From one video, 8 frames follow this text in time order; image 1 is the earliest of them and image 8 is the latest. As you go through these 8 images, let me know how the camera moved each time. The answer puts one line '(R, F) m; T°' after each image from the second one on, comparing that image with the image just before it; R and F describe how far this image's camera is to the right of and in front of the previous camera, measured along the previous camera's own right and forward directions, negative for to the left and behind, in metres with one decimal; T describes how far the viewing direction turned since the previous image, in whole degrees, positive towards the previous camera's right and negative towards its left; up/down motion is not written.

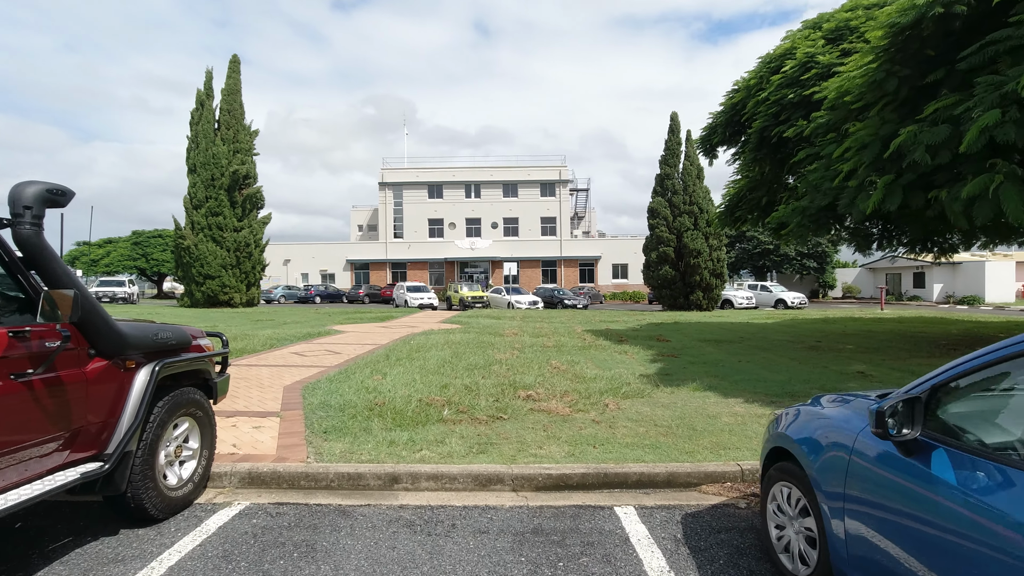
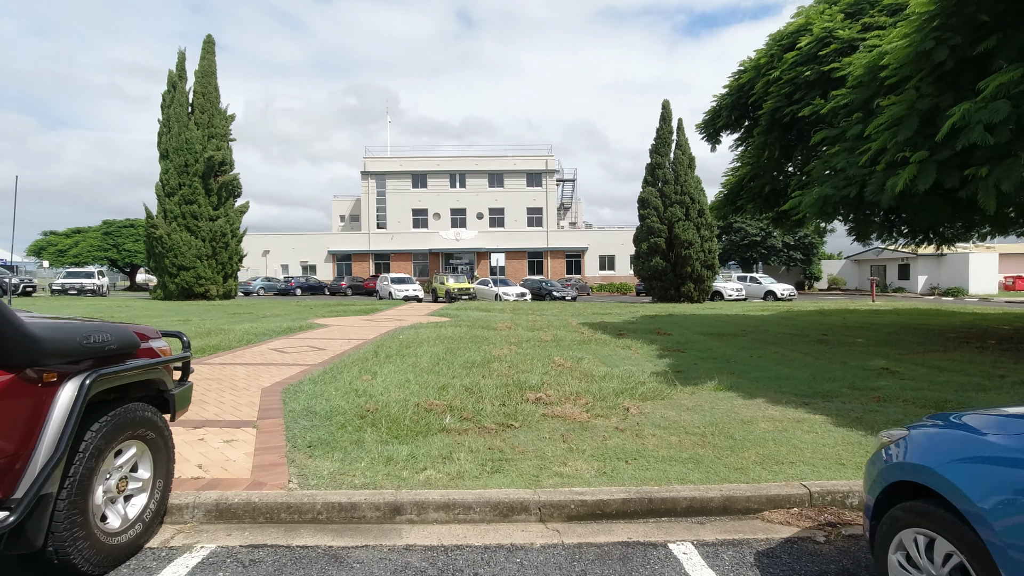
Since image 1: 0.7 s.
(-0.3, +0.8) m; +2°
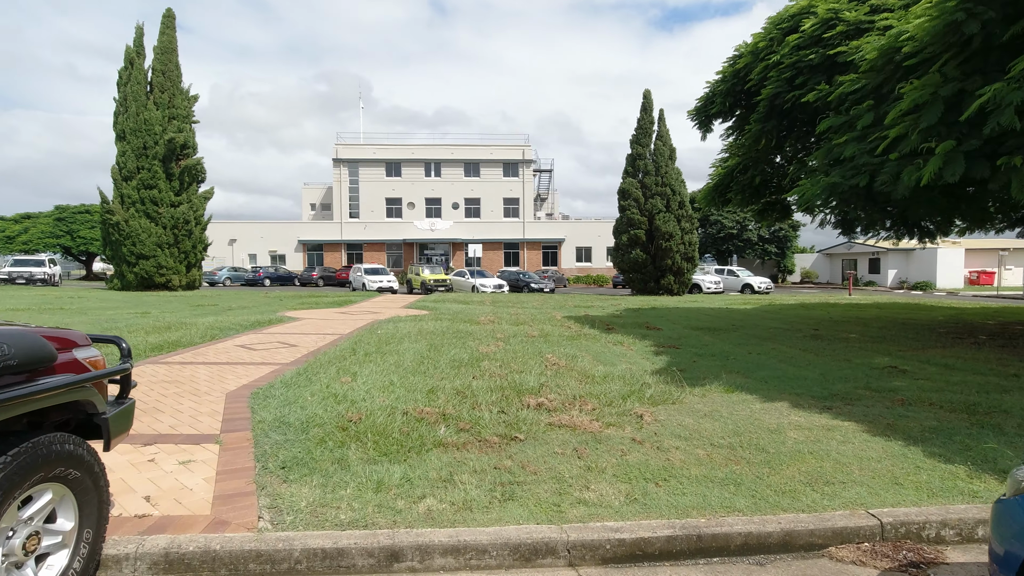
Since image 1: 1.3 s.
(-0.3, +0.7) m; +3°
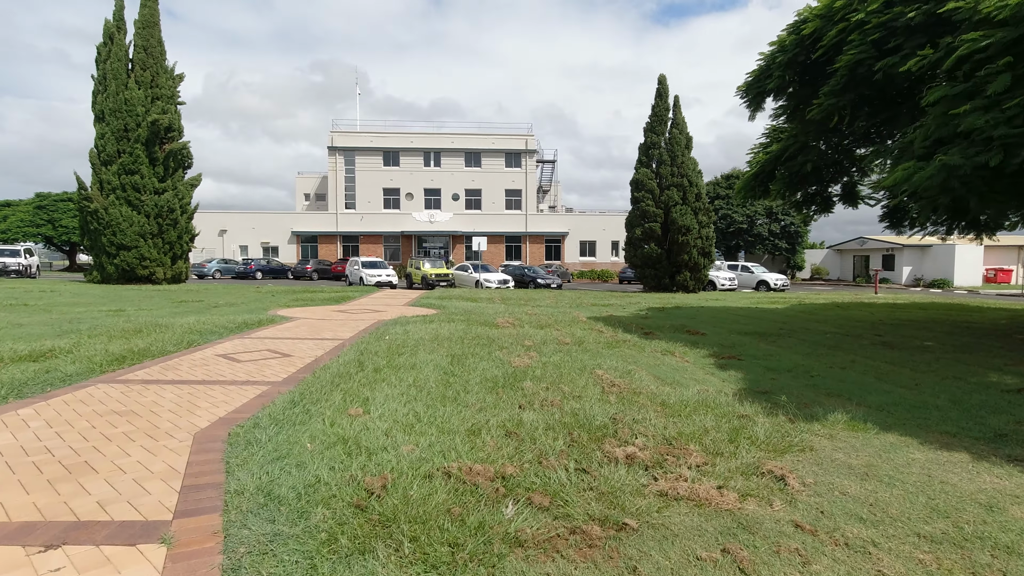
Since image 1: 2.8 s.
(-0.6, +1.6) m; +1°
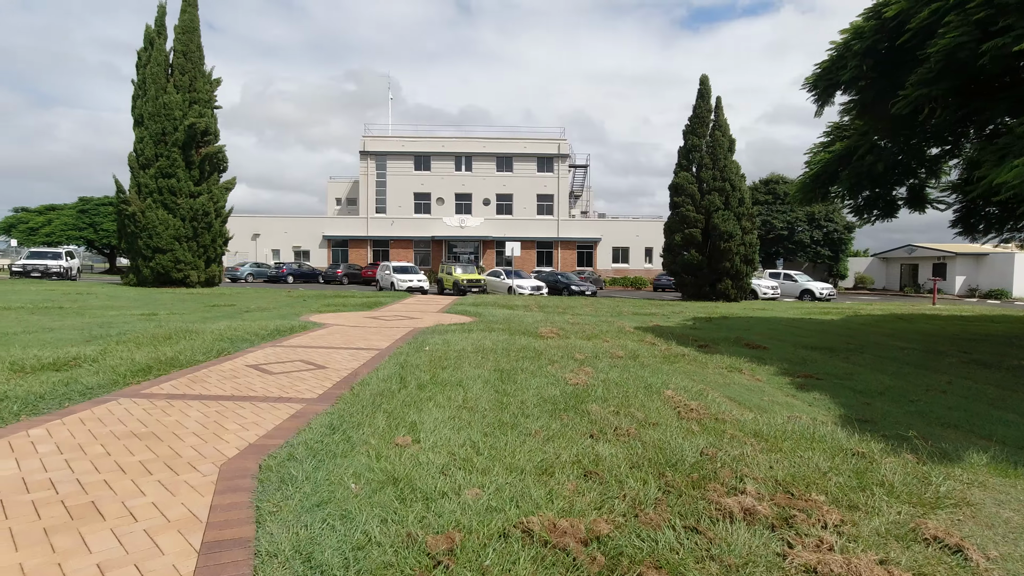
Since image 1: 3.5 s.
(-0.4, +0.7) m; -3°
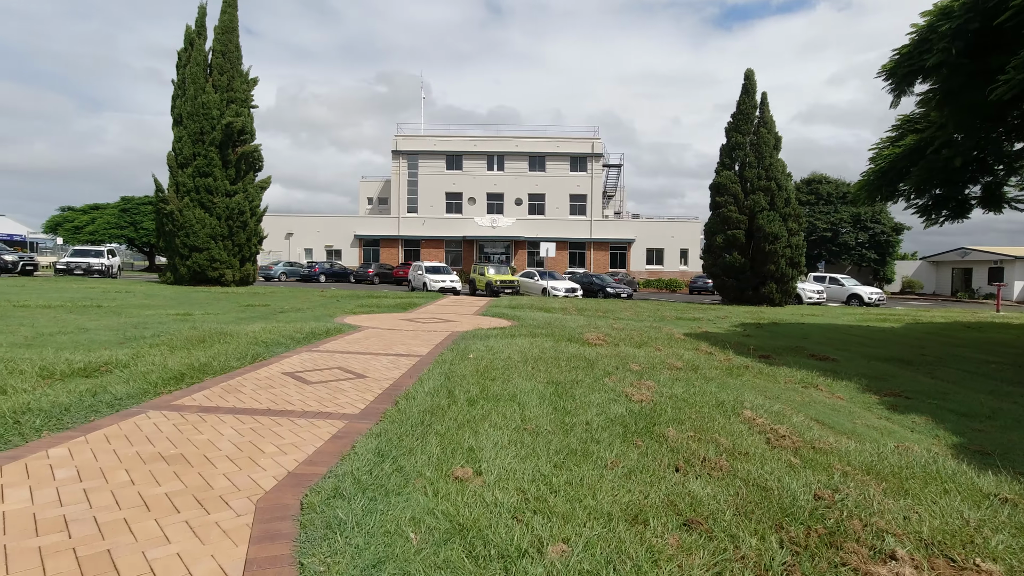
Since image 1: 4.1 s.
(-0.4, +0.6) m; -3°
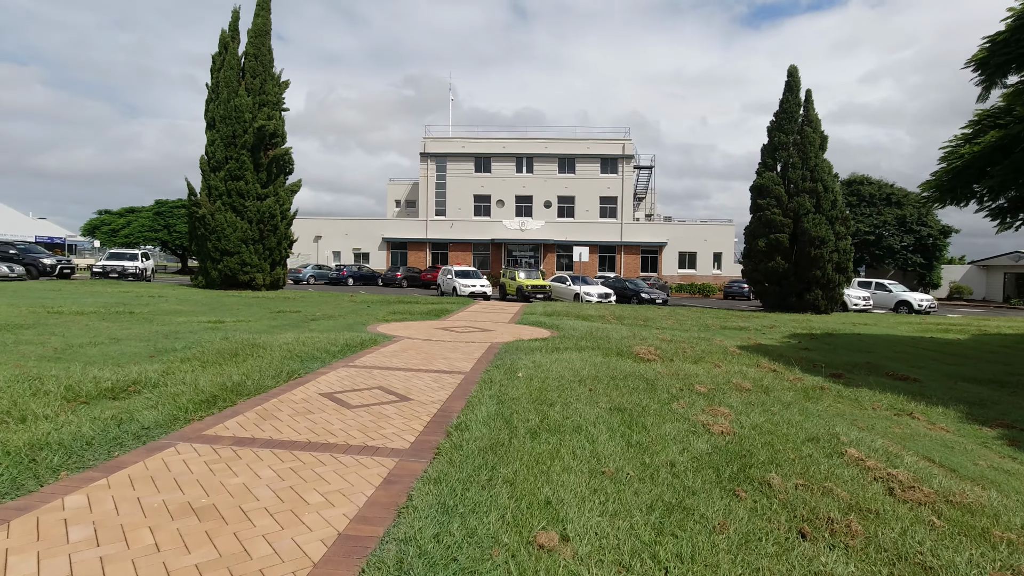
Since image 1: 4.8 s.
(-0.4, +0.7) m; -2°
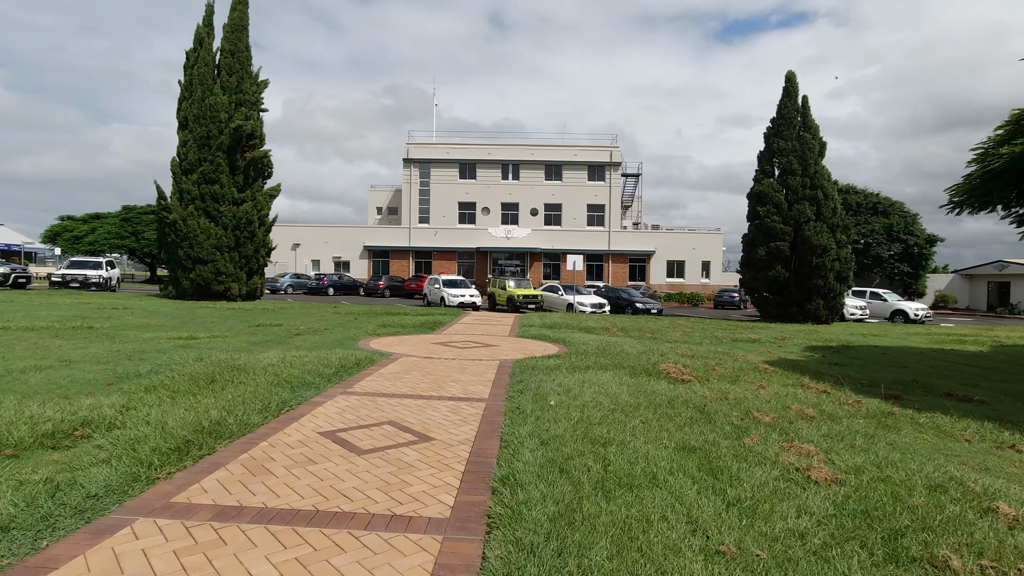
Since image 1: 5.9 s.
(-0.6, +1.1) m; +2°
